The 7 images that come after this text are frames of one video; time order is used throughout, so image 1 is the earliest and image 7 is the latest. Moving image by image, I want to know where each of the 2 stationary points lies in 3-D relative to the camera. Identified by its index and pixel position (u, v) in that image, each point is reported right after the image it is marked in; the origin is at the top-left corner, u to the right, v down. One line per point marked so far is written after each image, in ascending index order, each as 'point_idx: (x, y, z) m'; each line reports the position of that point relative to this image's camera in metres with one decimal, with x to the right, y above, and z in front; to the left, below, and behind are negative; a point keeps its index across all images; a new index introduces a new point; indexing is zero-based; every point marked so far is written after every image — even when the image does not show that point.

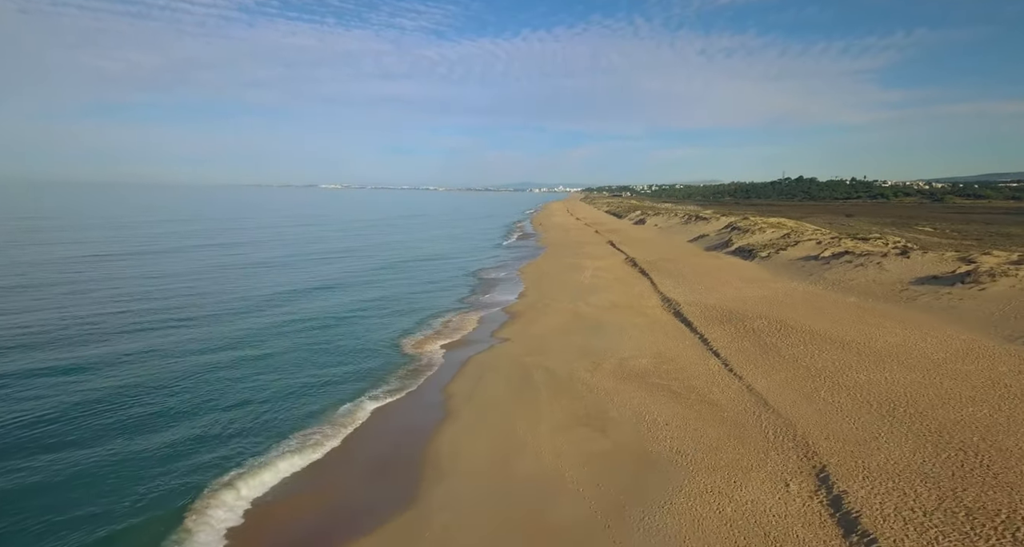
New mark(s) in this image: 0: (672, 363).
0: (+4.0, -2.2, +13.3) m
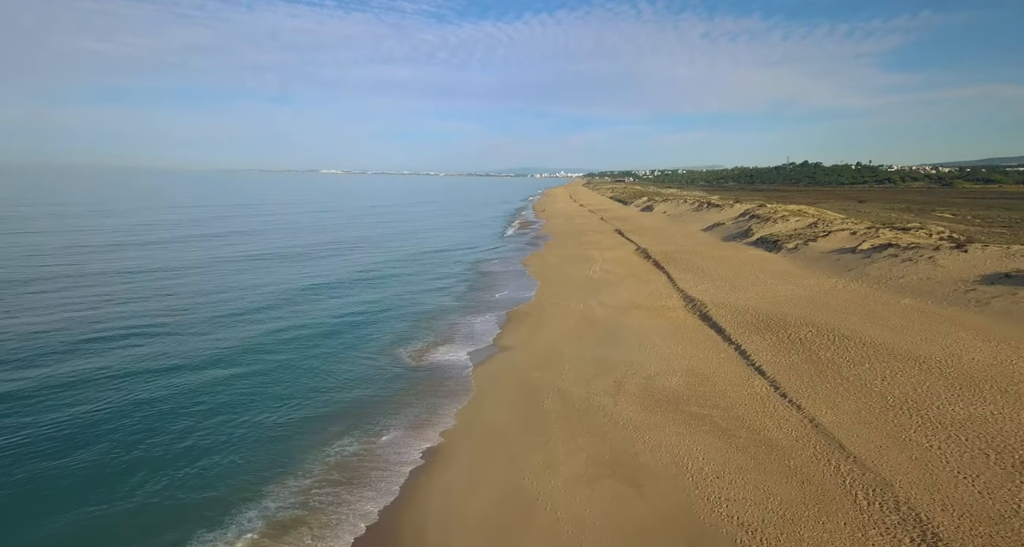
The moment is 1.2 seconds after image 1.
0: (+4.1, -2.3, +11.2) m
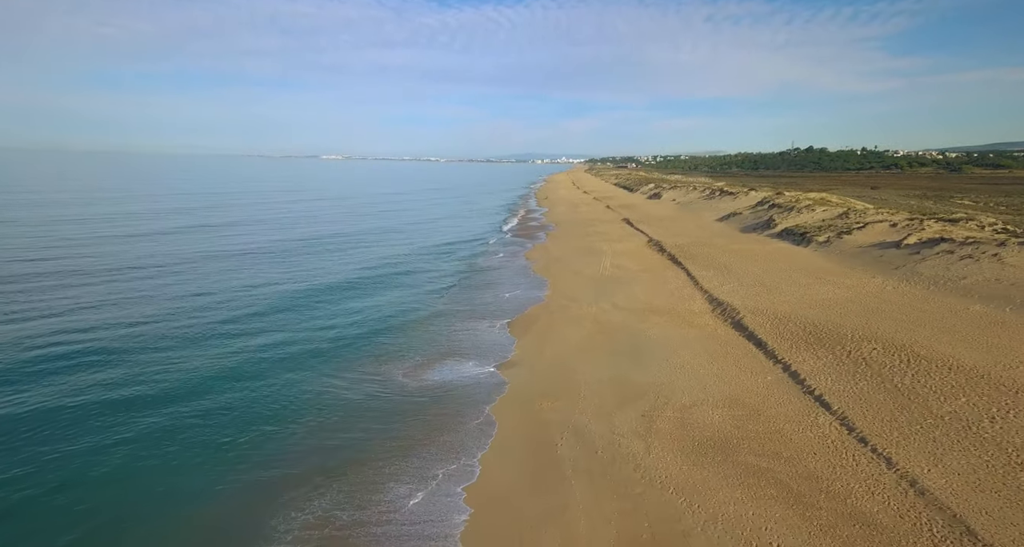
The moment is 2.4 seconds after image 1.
0: (+4.2, -2.4, +9.0) m
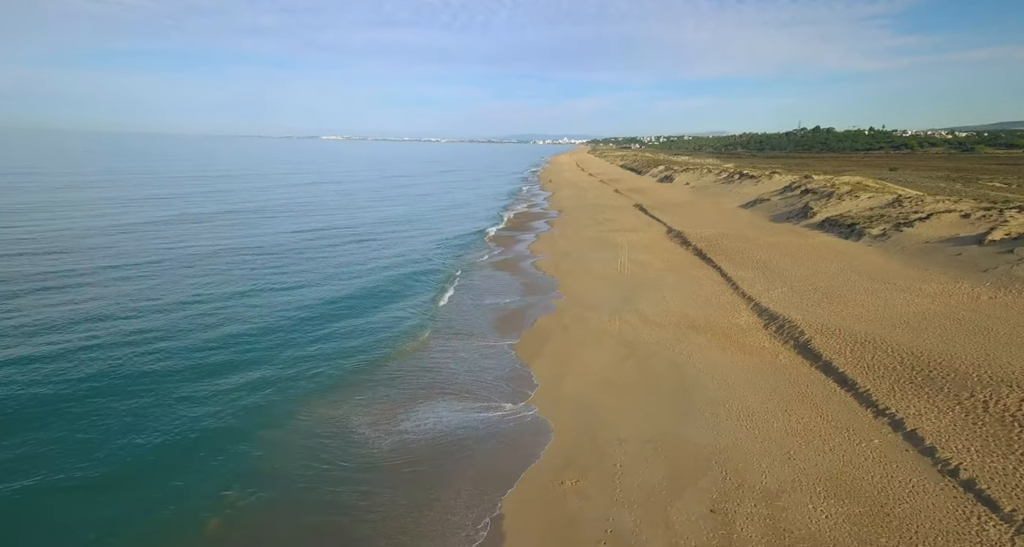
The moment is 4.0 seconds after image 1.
0: (+4.3, -2.9, +6.1) m
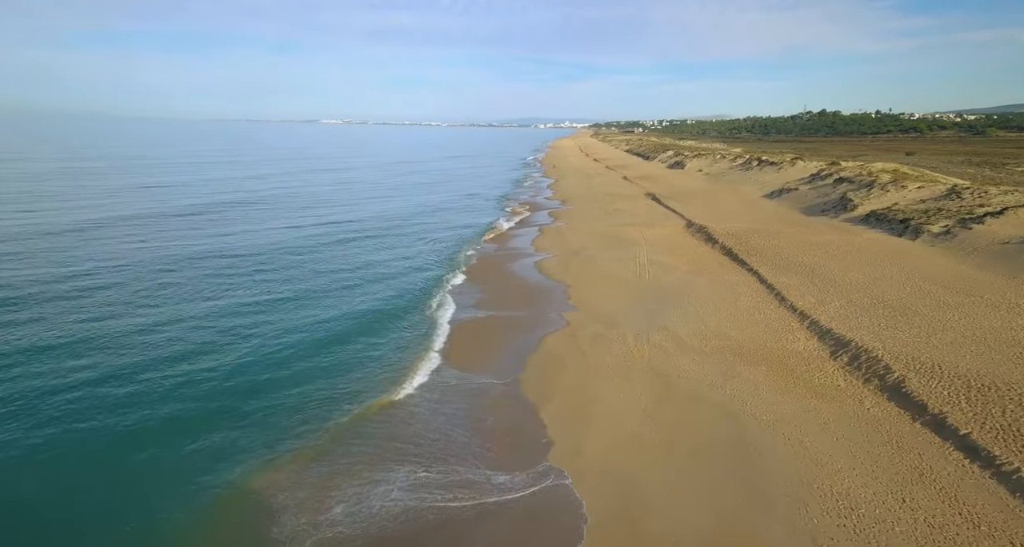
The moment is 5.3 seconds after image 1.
0: (+4.4, -3.4, +3.6) m
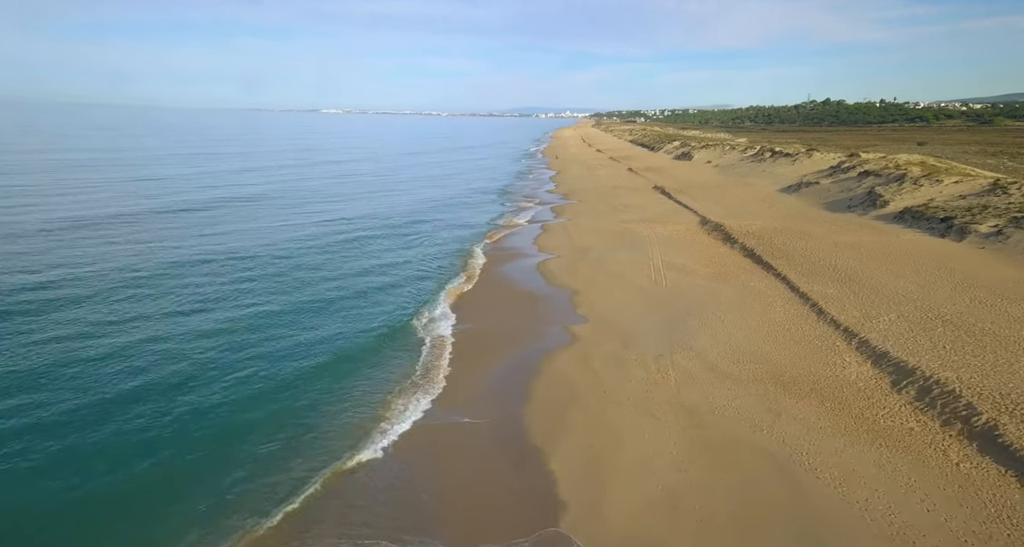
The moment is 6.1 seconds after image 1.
0: (+4.5, -3.7, +2.0) m
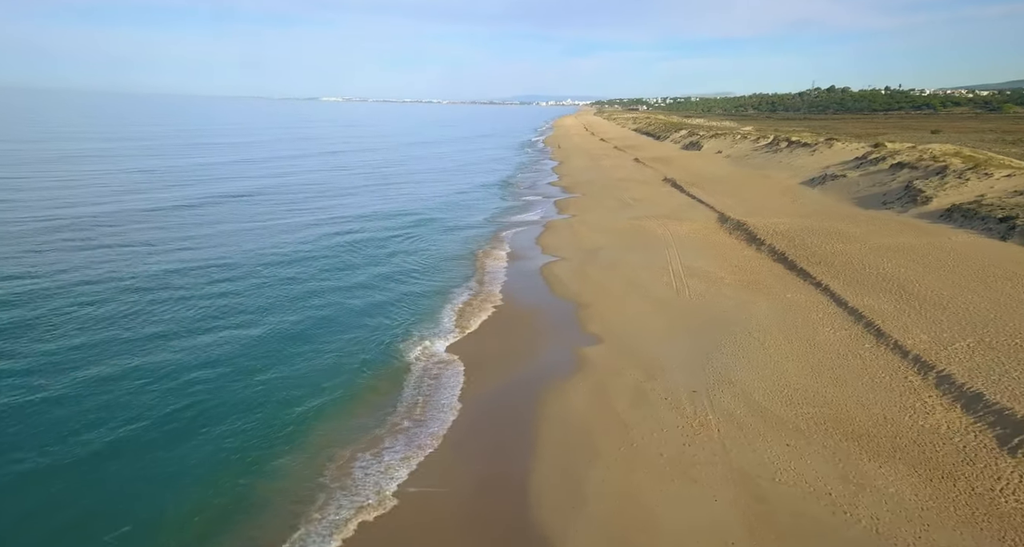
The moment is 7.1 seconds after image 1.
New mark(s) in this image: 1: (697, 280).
0: (+4.6, -4.2, +0.2) m
1: (+5.0, -0.2, +14.3) m
